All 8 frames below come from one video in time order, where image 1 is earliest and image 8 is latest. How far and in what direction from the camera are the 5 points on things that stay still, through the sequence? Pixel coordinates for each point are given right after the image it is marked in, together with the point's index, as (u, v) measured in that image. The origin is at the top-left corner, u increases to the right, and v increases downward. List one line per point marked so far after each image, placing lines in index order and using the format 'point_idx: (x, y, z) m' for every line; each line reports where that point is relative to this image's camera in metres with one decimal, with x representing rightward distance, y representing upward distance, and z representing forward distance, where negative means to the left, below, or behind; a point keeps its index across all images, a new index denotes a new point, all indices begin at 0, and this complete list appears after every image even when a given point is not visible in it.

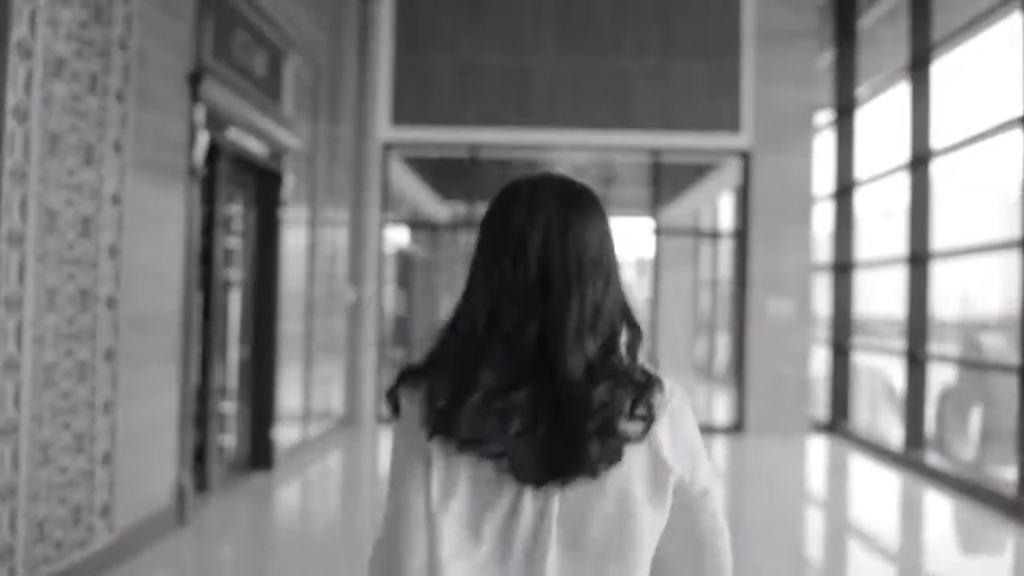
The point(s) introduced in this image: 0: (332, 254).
0: (-1.5, +0.3, +9.1) m
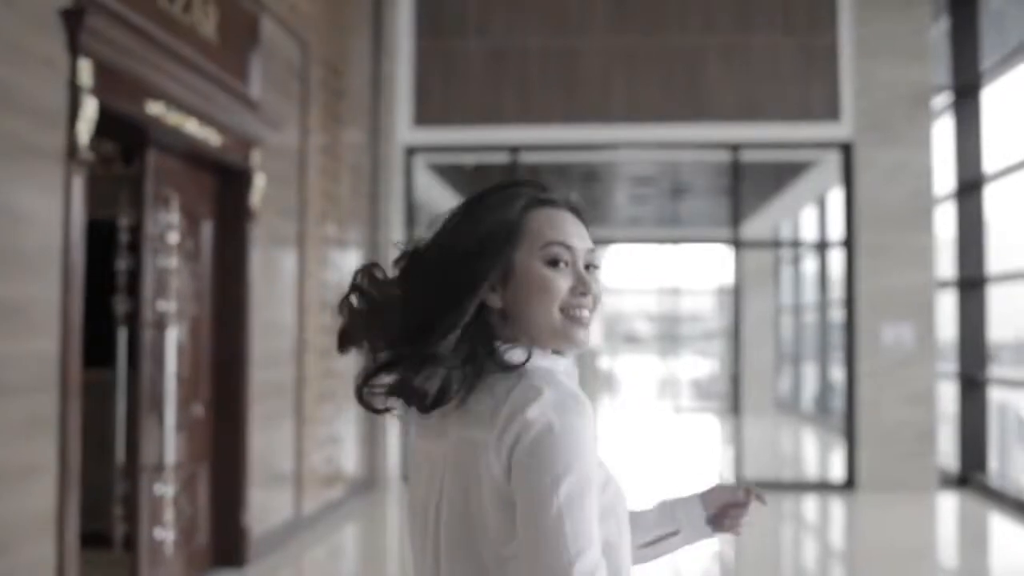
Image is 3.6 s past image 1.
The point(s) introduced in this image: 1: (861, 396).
0: (-1.2, +0.1, +7.4) m
1: (+2.9, -0.9, +8.8) m
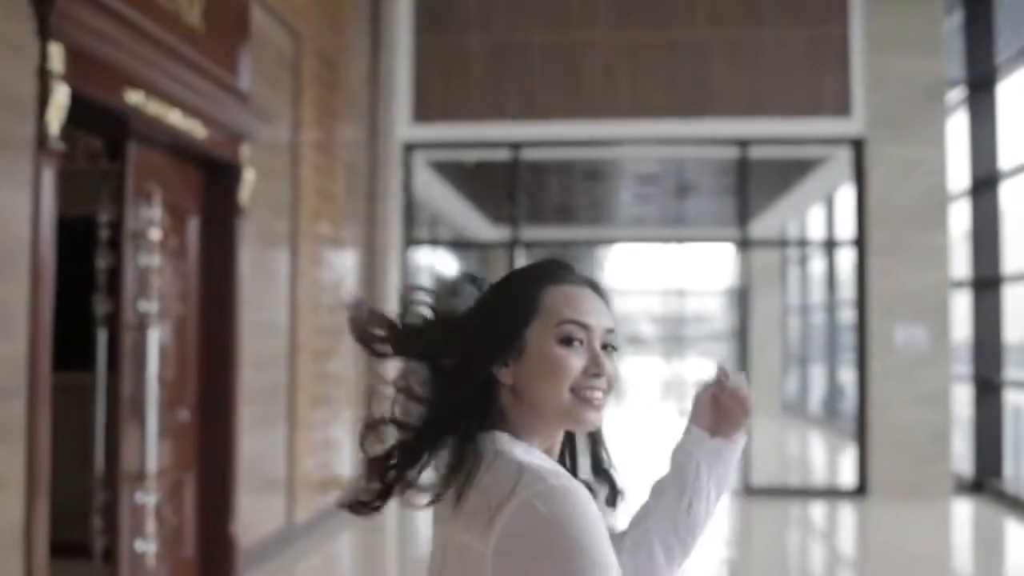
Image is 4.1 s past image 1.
0: (-1.2, +0.1, +7.1) m
1: (+2.9, -0.9, +8.5) m
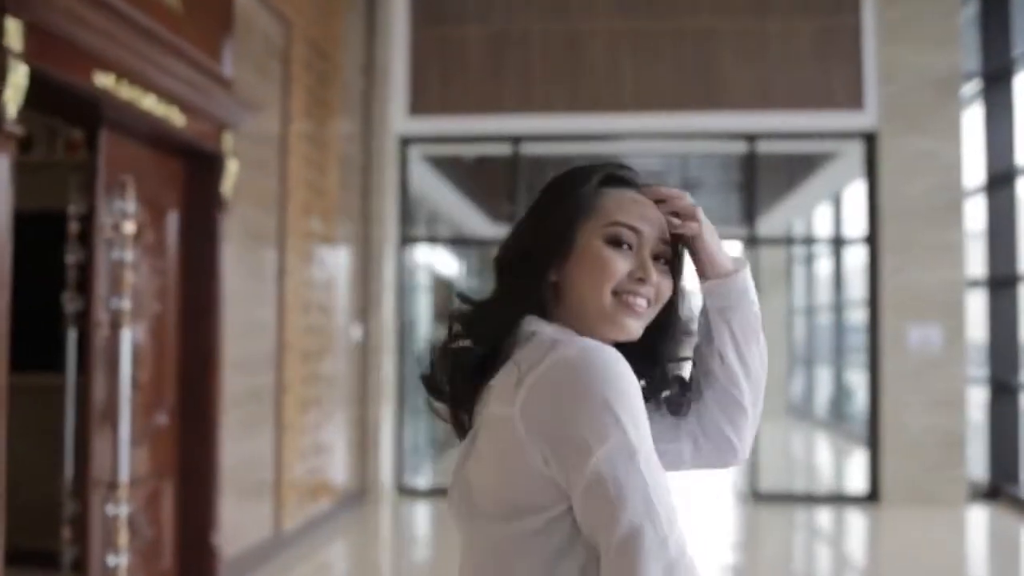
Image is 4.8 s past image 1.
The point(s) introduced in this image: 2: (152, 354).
0: (-1.2, +0.1, +6.8) m
1: (+2.9, -0.9, +8.3) m
2: (-1.6, -0.3, +4.7) m
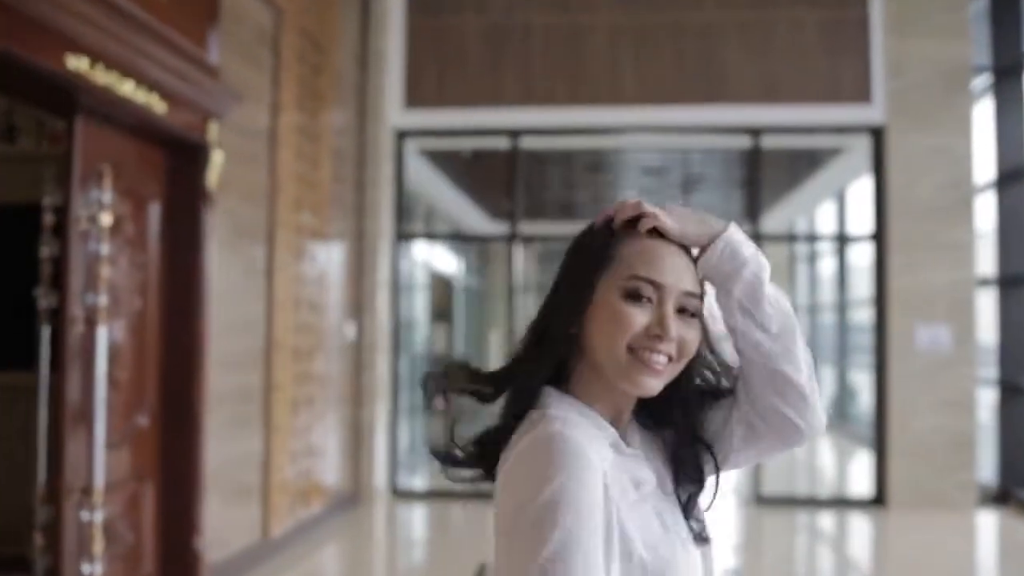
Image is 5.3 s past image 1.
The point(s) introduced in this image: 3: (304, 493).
0: (-1.2, +0.1, +6.6) m
1: (+2.9, -0.9, +8.1) m
2: (-1.6, -0.3, +4.5) m
3: (-1.3, -1.3, +6.5) m
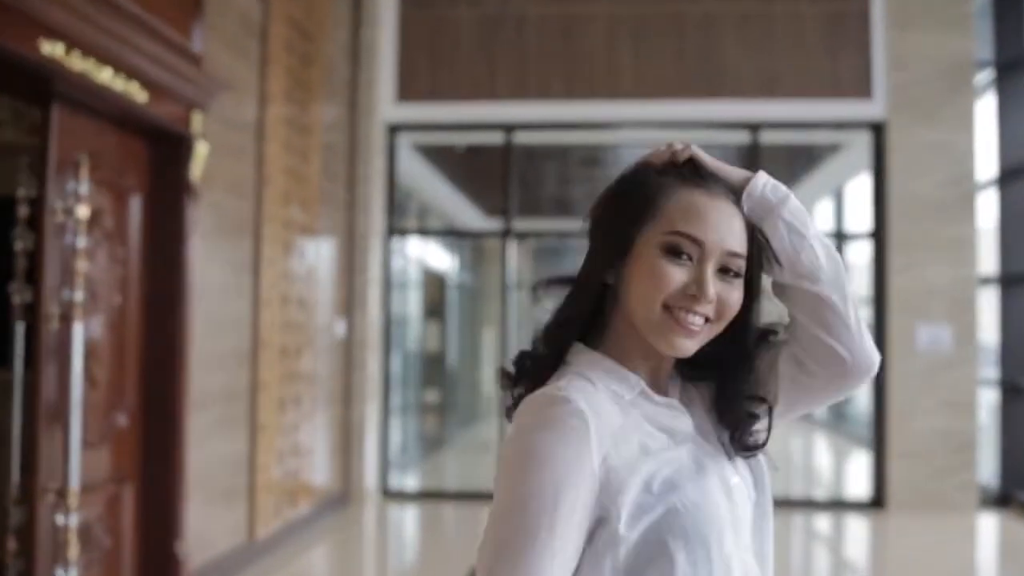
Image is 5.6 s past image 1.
0: (-1.3, +0.1, +6.5) m
1: (+2.8, -0.9, +7.9) m
2: (-1.6, -0.3, +4.4) m
3: (-1.3, -1.2, +6.4) m
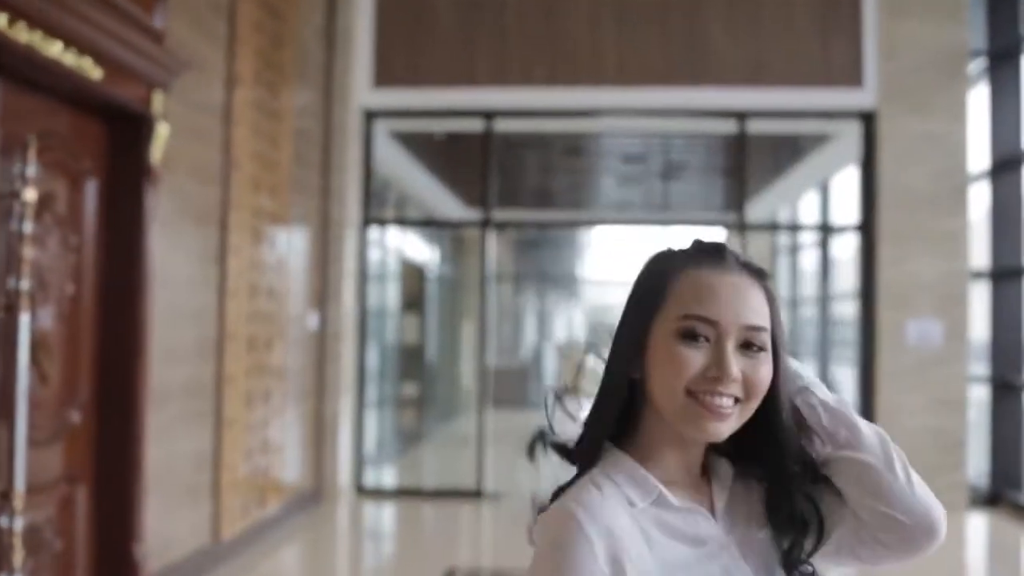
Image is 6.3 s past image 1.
0: (-1.4, +0.2, +6.2) m
1: (+2.7, -0.8, +7.7) m
2: (-1.7, -0.2, +4.1) m
3: (-1.4, -1.2, +6.1) m
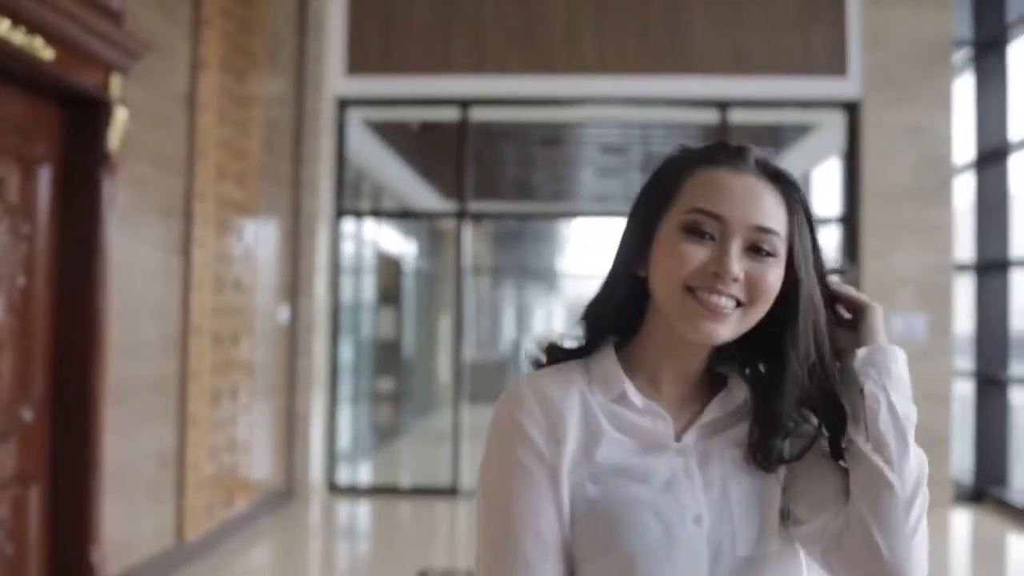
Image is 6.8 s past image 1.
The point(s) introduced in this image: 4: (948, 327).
0: (-1.5, +0.2, +6.0) m
1: (+2.5, -0.8, +7.6) m
2: (-1.8, -0.2, +3.9) m
3: (-1.6, -1.1, +5.9) m
4: (+3.1, -0.3, +7.6) m
